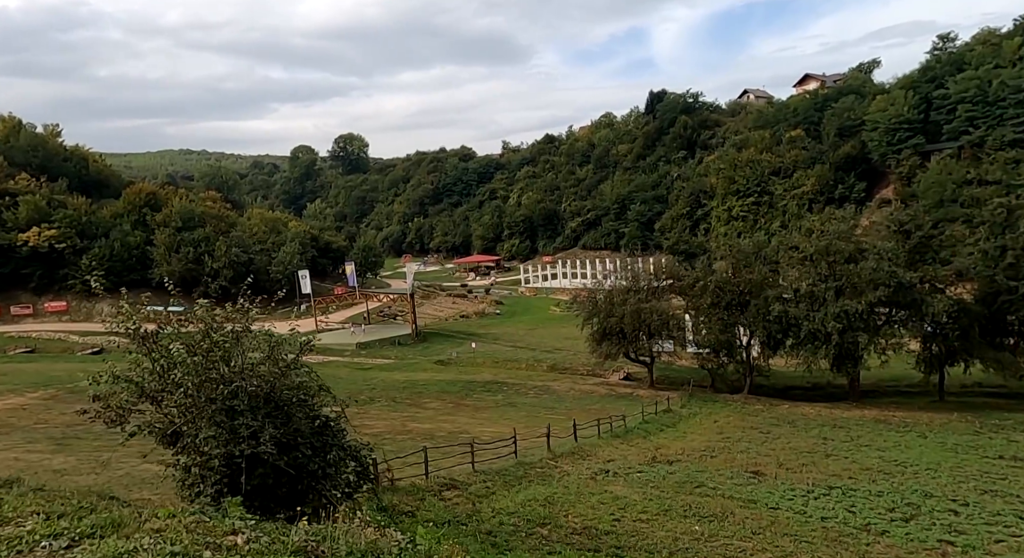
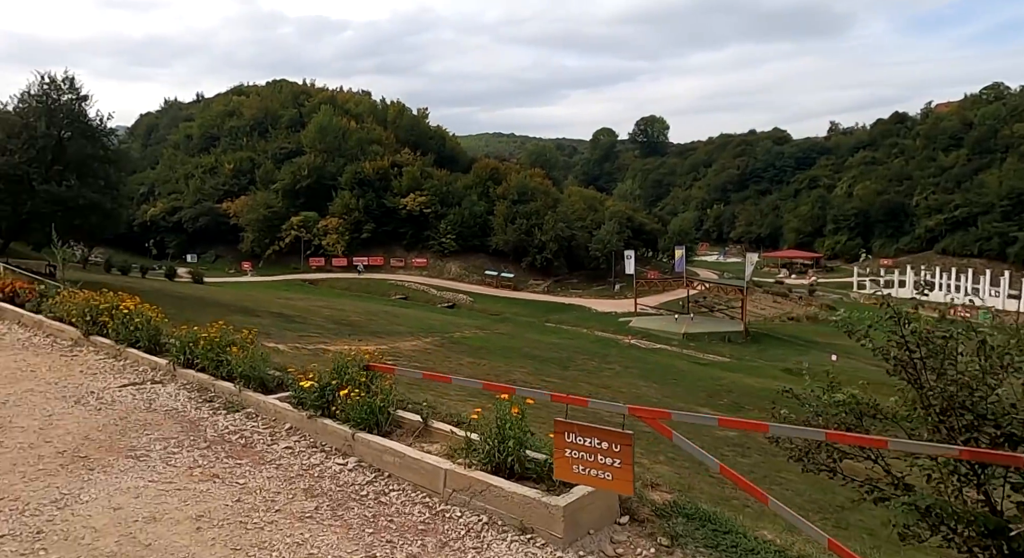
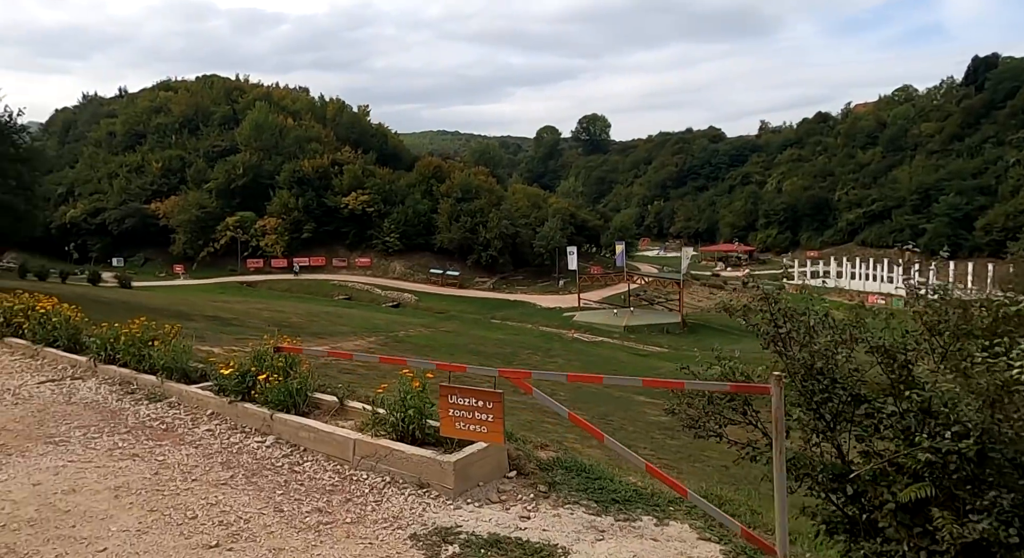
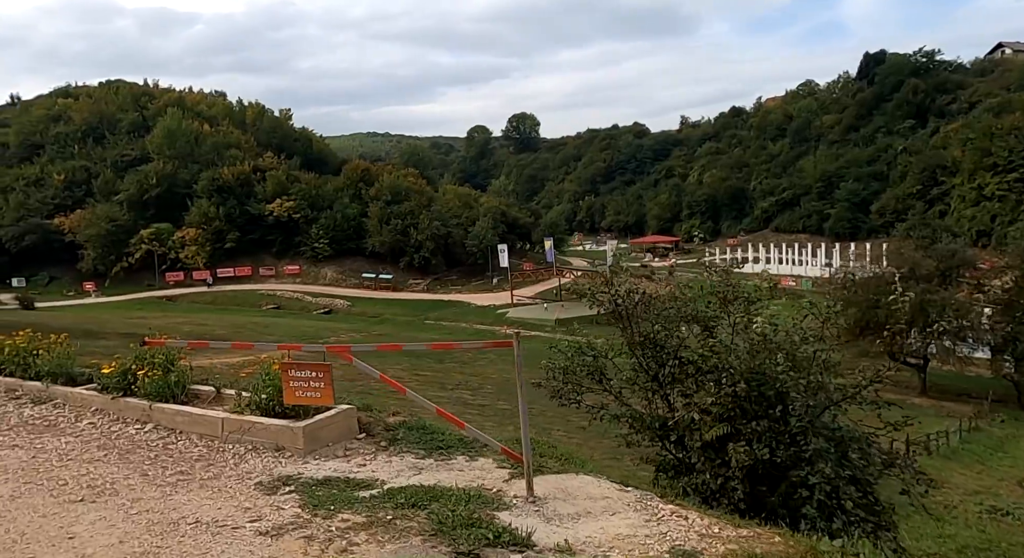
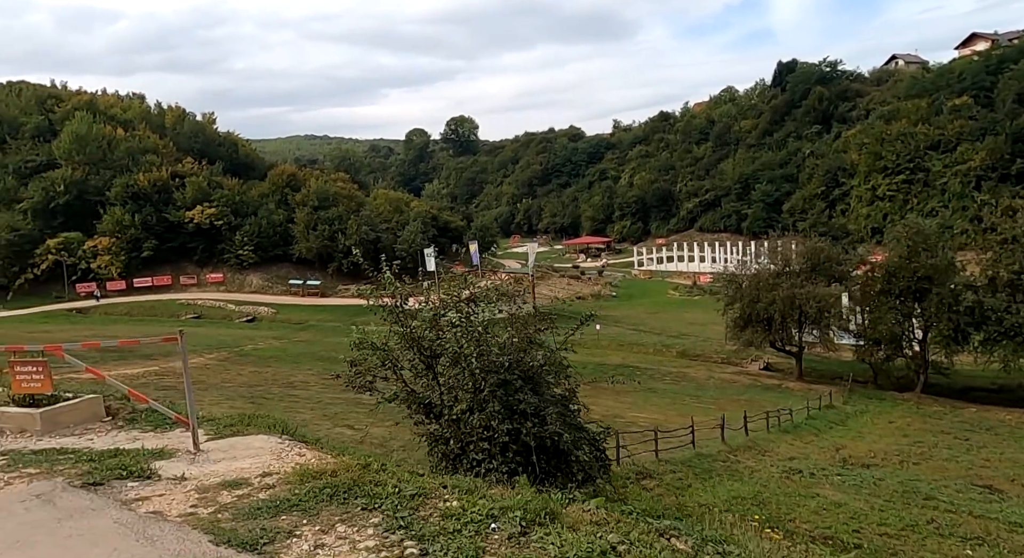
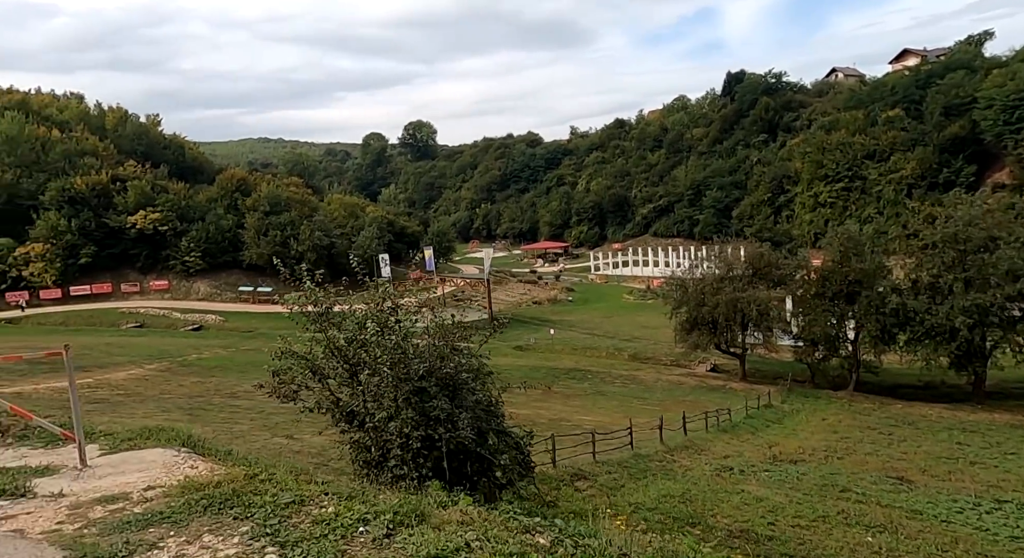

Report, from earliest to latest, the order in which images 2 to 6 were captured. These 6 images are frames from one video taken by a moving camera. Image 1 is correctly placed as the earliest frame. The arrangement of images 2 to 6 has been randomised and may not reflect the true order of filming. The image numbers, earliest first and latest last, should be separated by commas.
6, 5, 4, 3, 2
